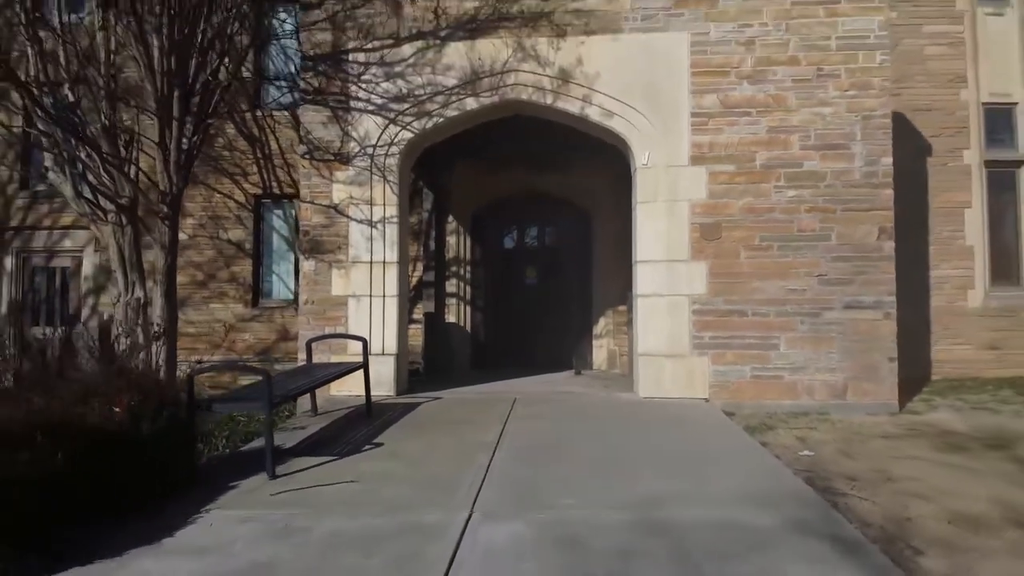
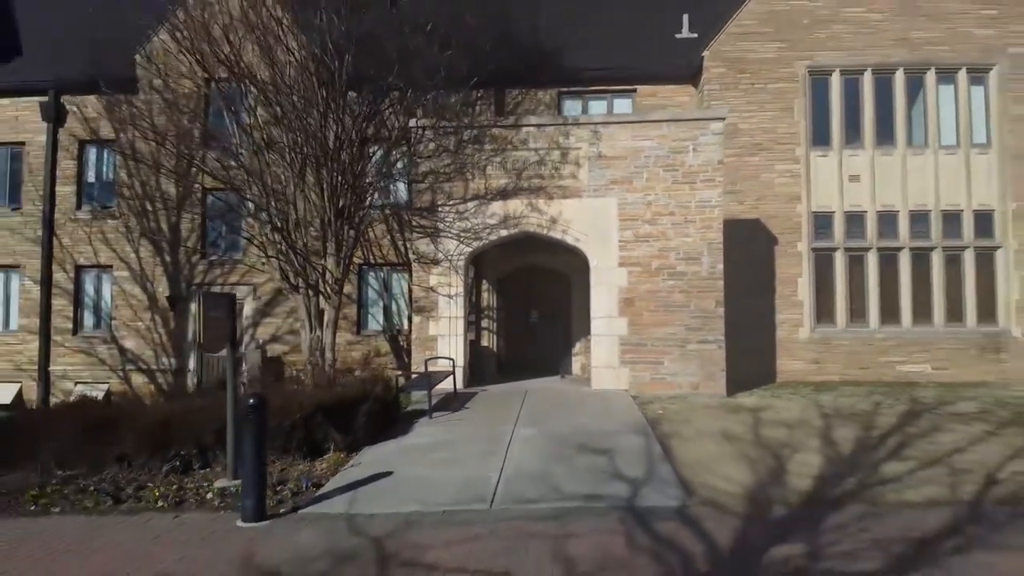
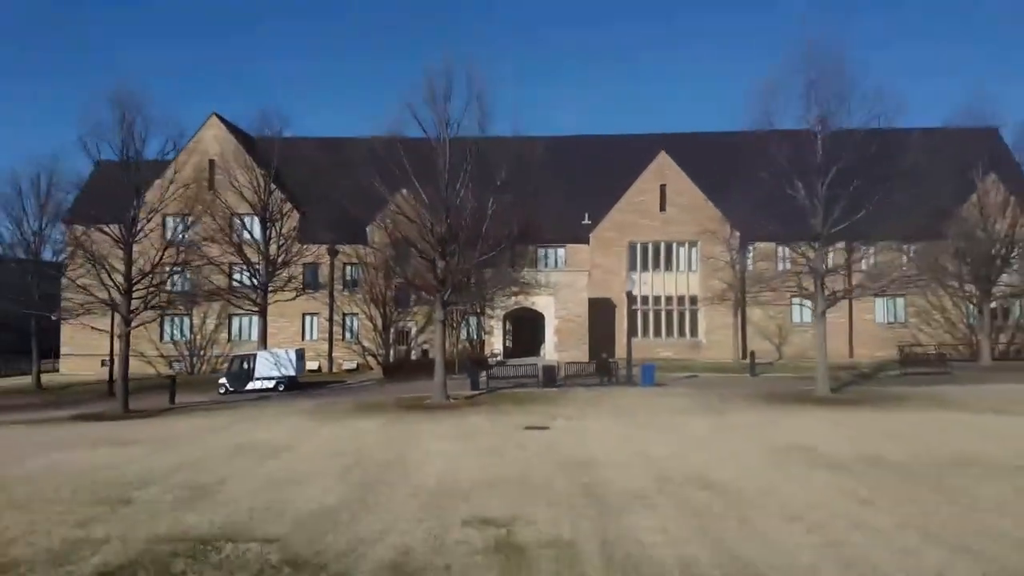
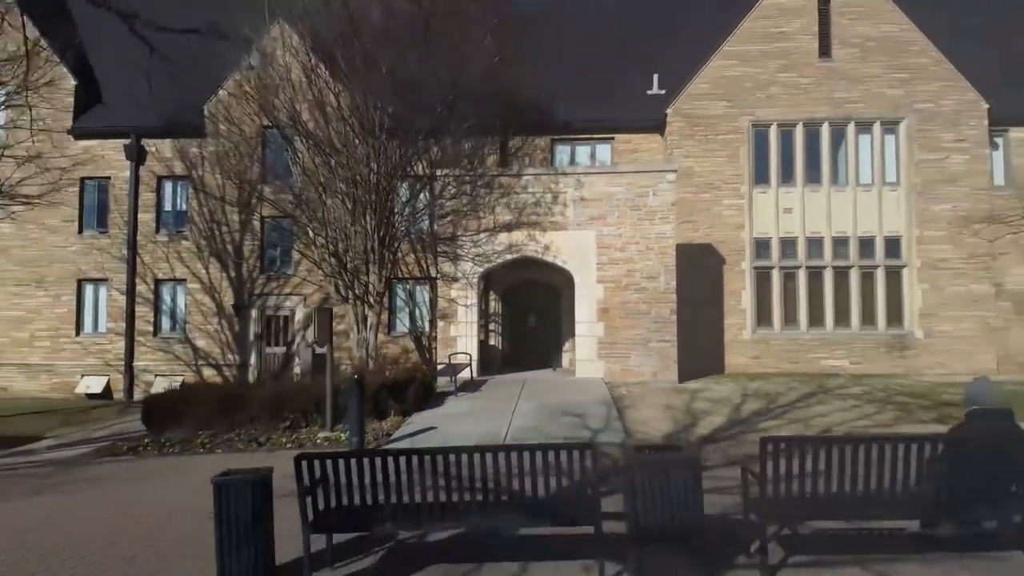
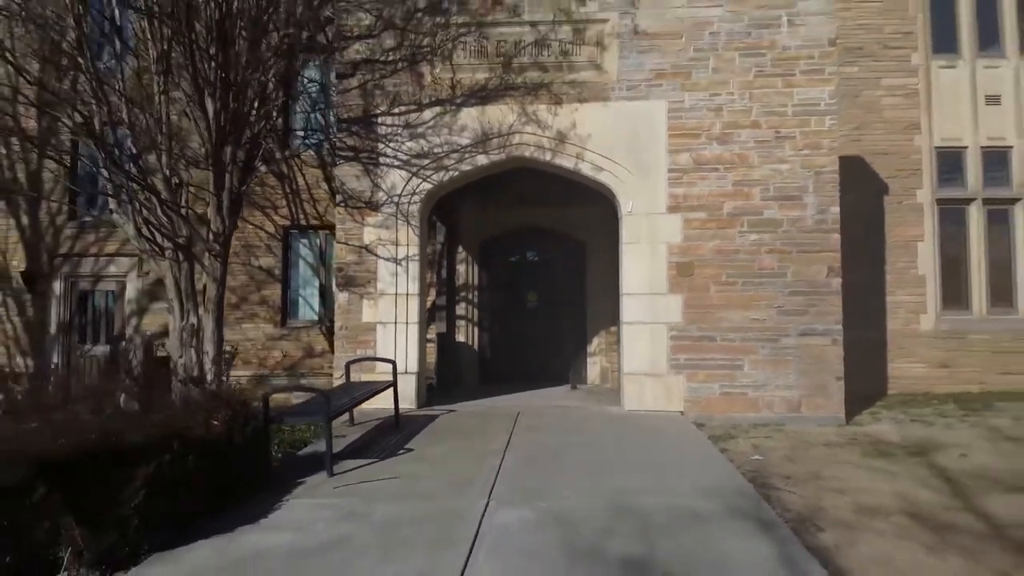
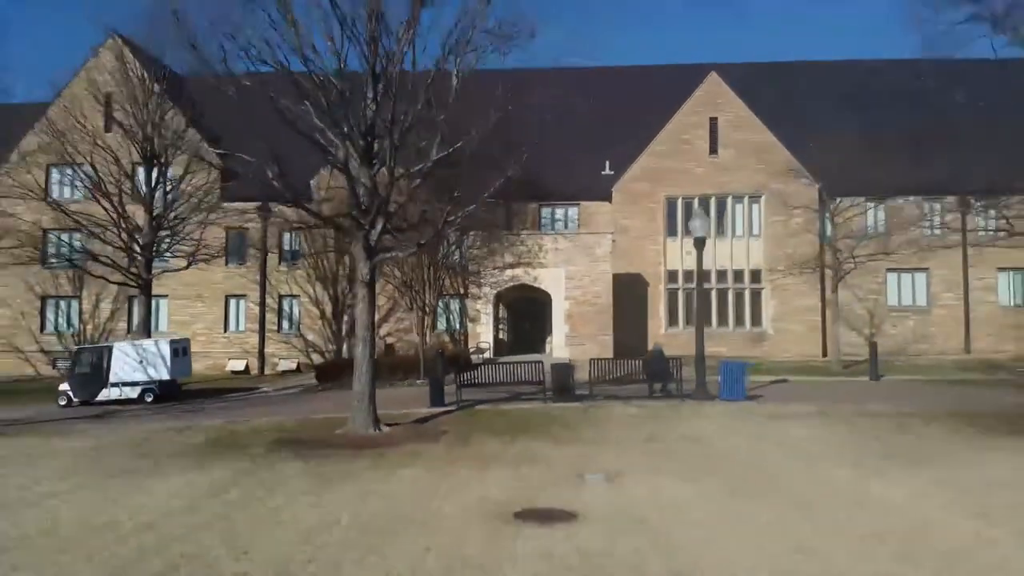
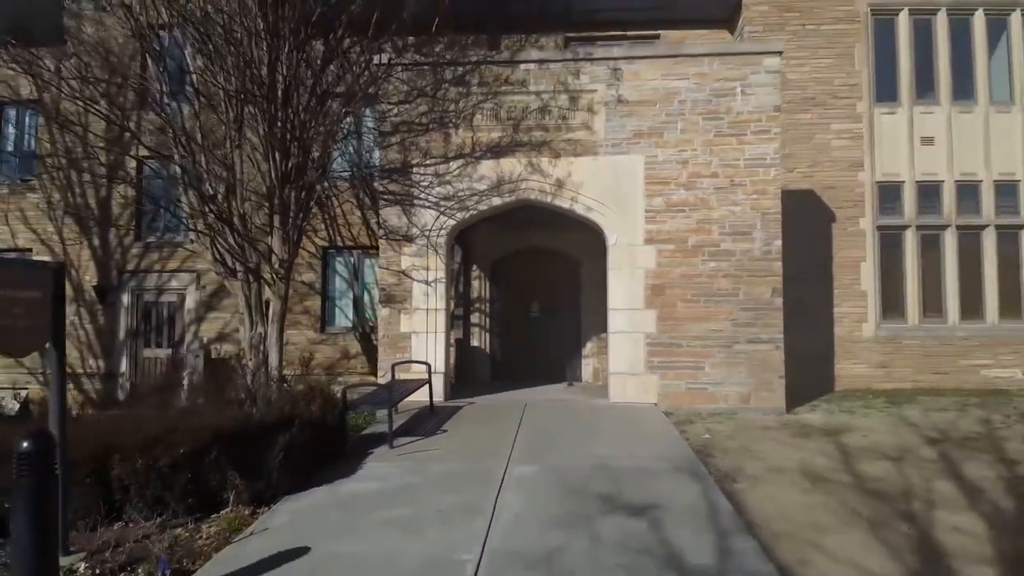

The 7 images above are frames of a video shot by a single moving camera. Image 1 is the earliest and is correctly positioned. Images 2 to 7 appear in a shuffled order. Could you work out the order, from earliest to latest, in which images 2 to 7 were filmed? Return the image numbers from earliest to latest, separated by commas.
5, 7, 2, 4, 6, 3
